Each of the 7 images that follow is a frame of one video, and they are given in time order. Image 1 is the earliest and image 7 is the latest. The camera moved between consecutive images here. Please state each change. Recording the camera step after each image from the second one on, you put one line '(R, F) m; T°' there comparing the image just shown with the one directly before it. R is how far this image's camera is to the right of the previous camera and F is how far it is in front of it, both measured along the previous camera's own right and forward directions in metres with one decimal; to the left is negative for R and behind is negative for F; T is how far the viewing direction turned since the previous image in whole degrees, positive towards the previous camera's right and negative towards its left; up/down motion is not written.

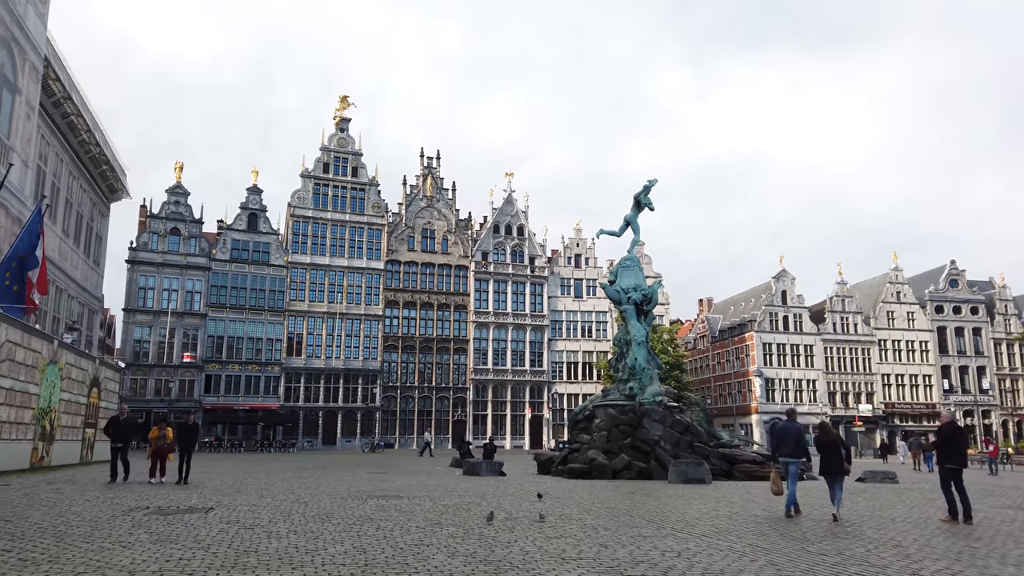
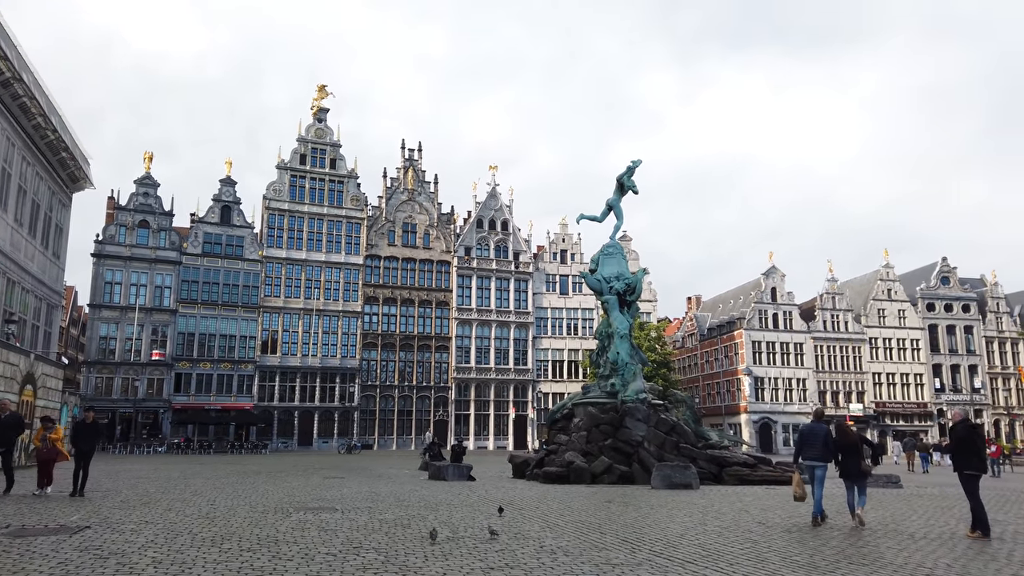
(+0.5, +1.7) m; +1°
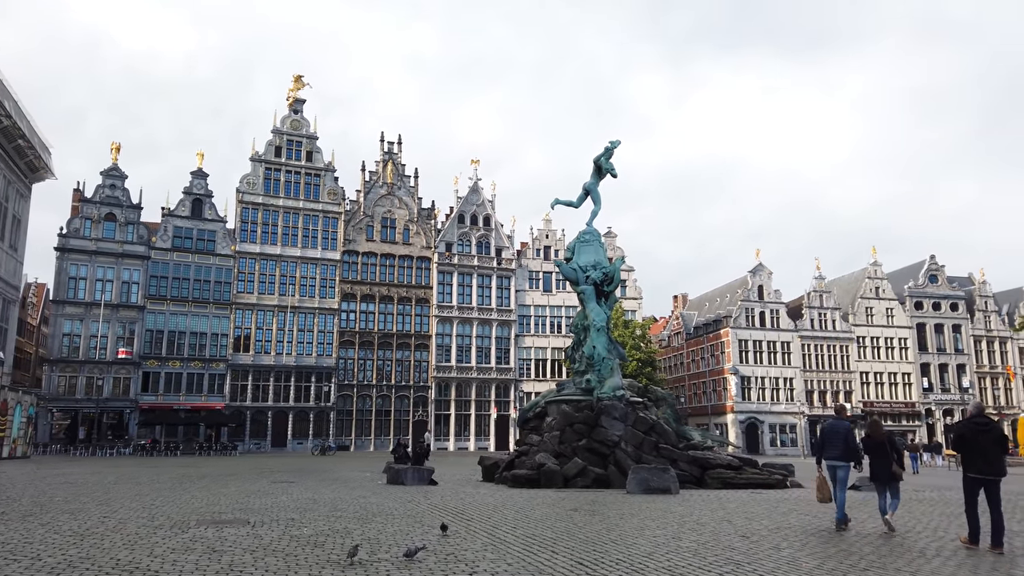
(+0.5, +1.4) m; +1°
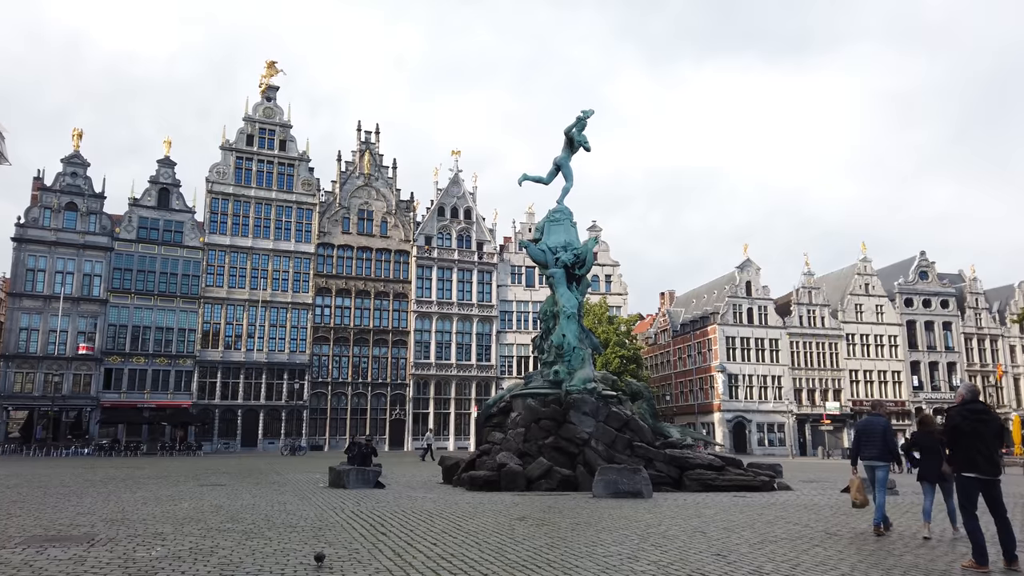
(+0.7, +1.7) m; +1°
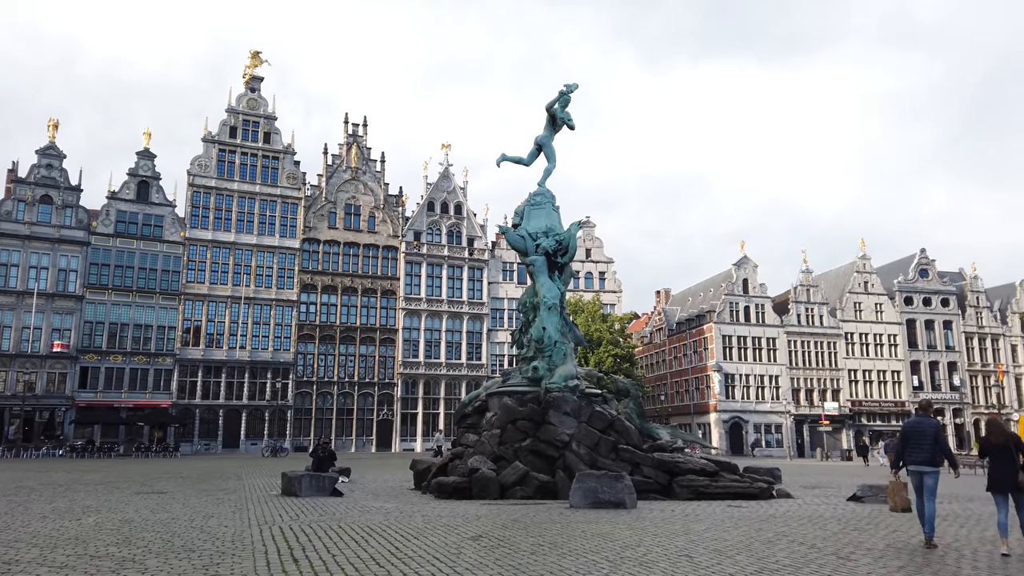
(+0.5, +1.4) m; 0°
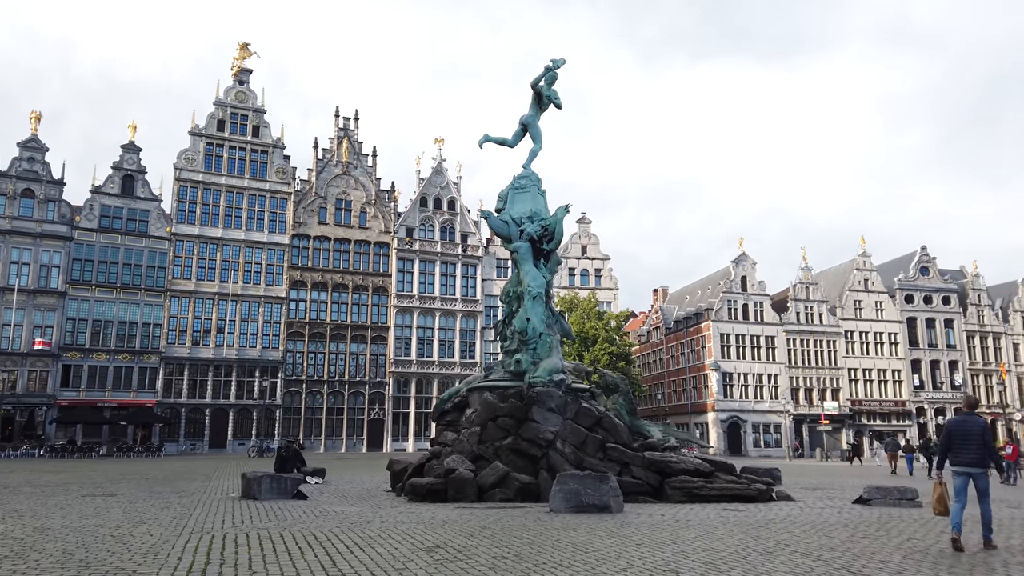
(+0.3, +1.0) m; 0°
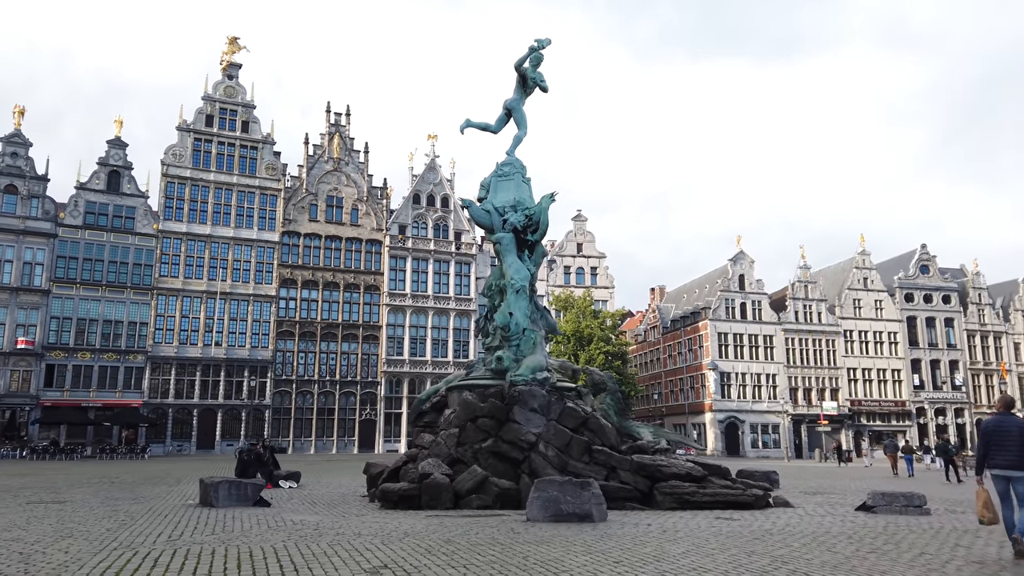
(+0.3, +0.8) m; 0°
